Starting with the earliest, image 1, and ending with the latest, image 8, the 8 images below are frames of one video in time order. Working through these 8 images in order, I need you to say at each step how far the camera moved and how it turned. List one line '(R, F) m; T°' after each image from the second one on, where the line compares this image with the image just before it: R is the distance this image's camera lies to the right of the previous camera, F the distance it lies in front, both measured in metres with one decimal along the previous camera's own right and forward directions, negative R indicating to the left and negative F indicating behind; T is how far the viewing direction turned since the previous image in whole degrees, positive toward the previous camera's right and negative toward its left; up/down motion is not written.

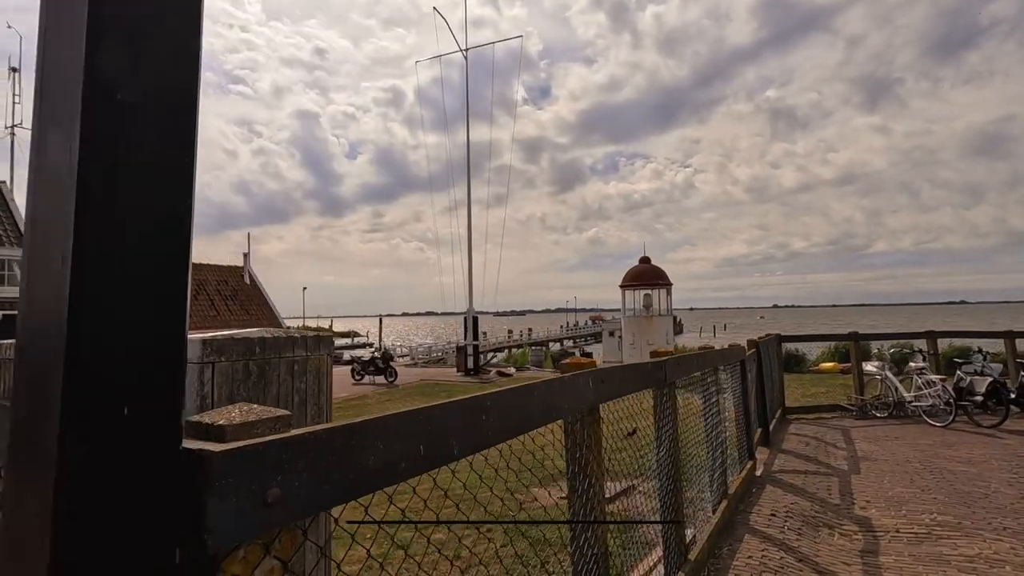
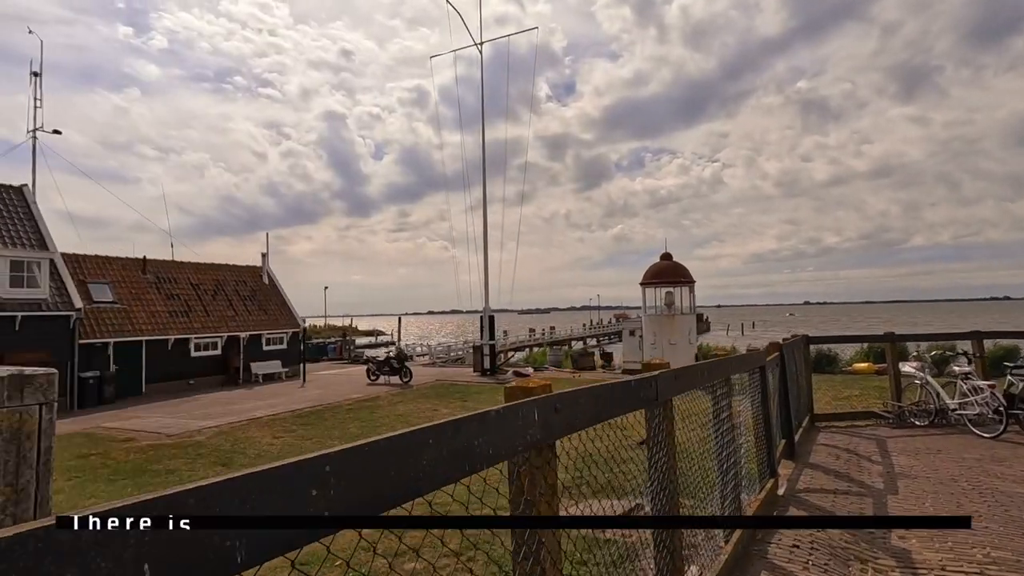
(+0.3, +0.5) m; -3°
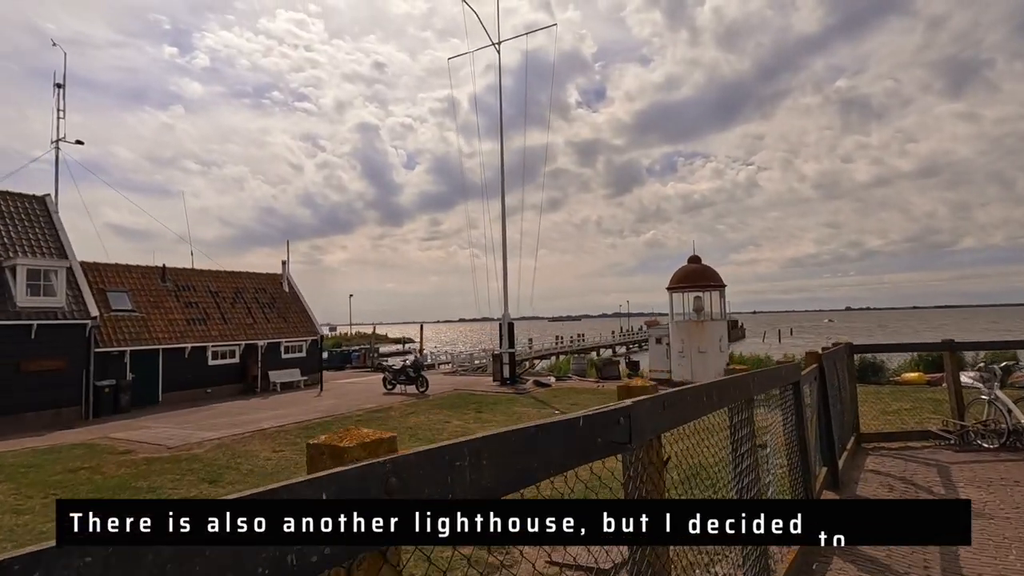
(+0.4, +0.8) m; -3°
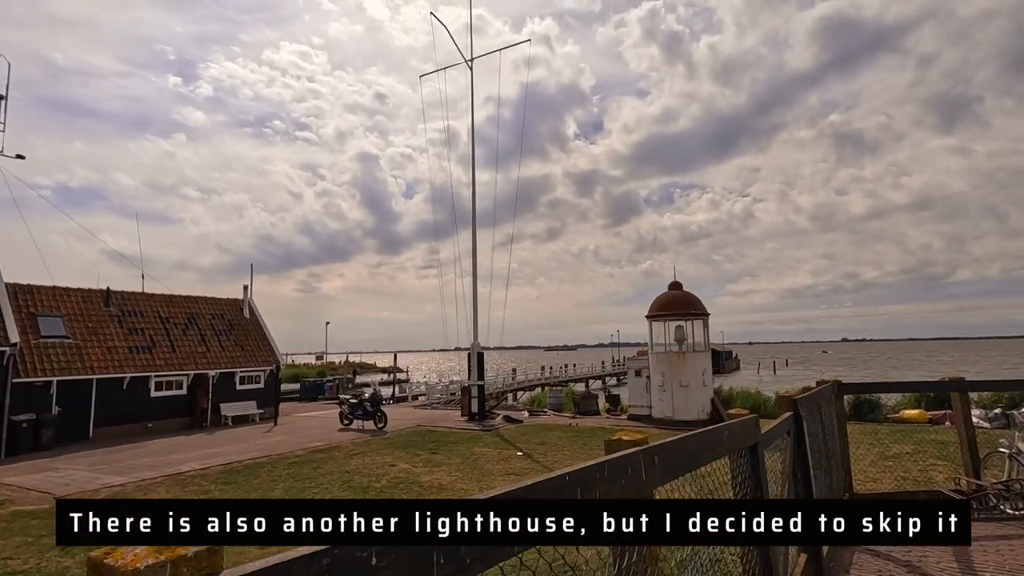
(+1.0, +1.3) m; 0°
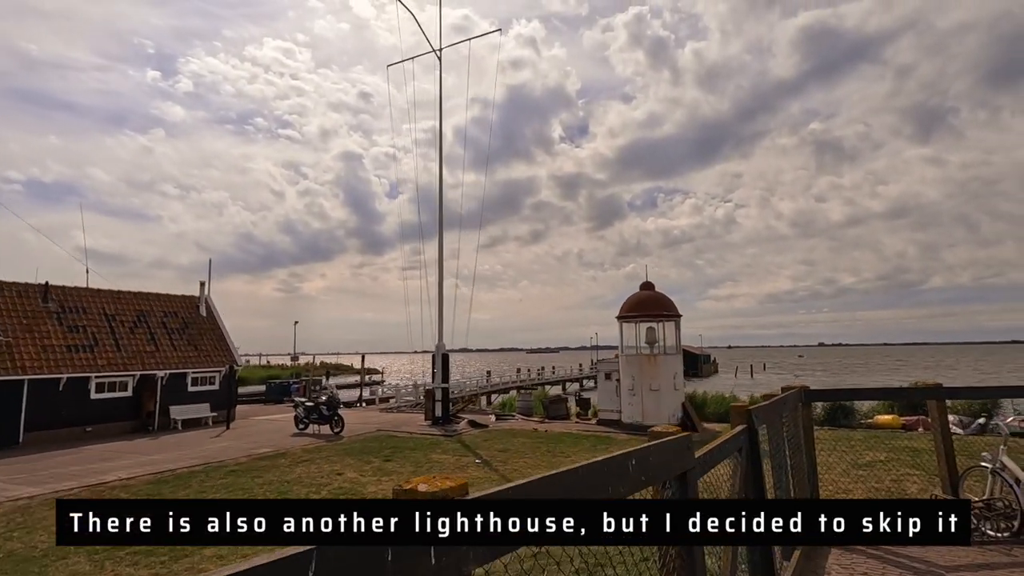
(+0.6, +0.7) m; +2°
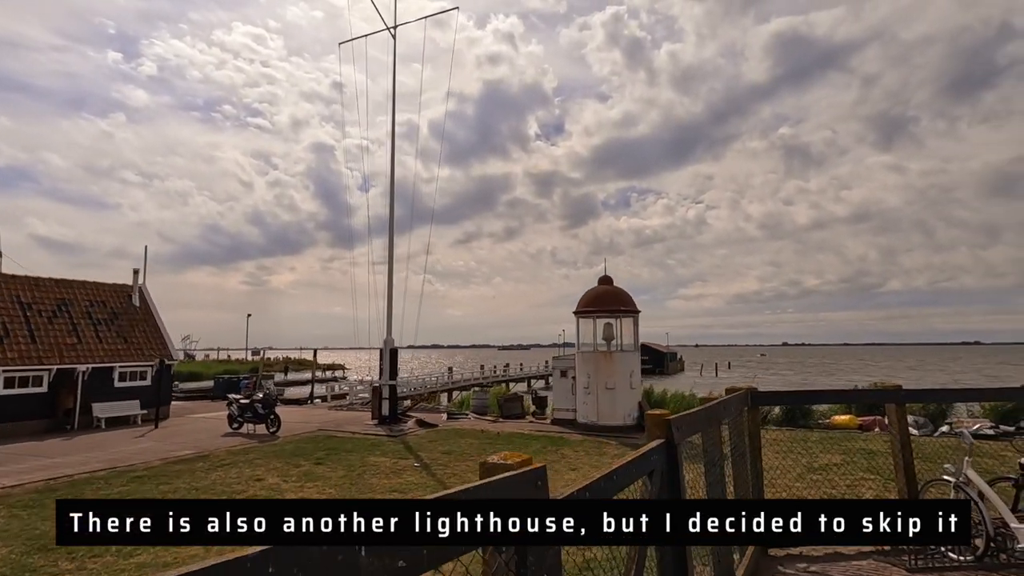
(+0.6, +0.8) m; +3°
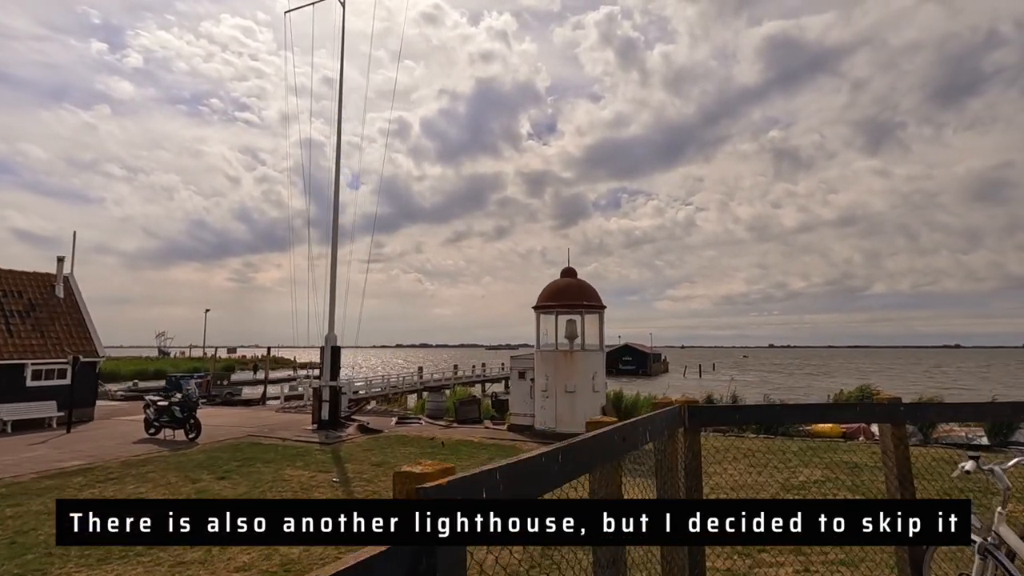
(+1.0, +1.5) m; +1°
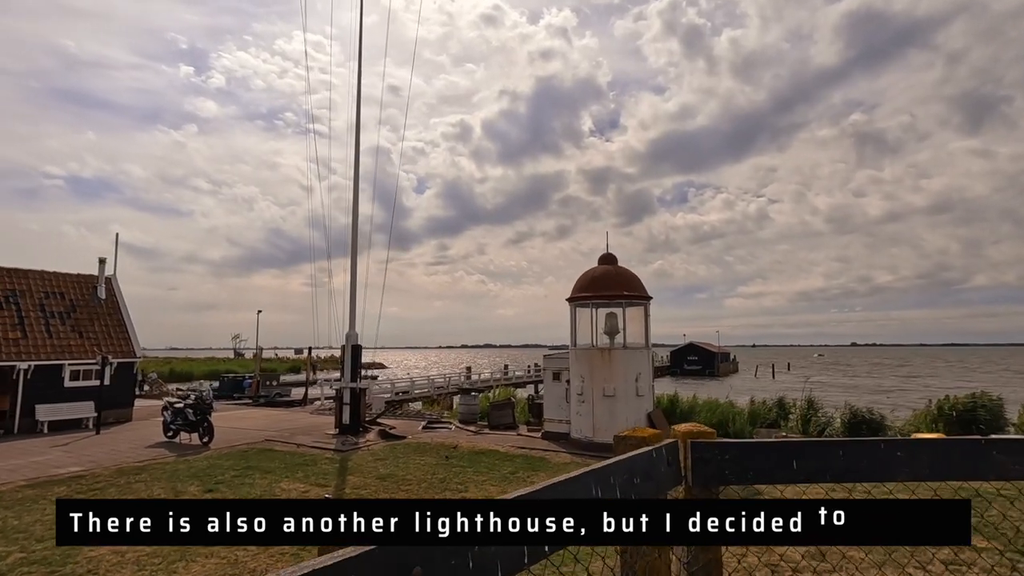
(+0.8, +1.6) m; -7°
